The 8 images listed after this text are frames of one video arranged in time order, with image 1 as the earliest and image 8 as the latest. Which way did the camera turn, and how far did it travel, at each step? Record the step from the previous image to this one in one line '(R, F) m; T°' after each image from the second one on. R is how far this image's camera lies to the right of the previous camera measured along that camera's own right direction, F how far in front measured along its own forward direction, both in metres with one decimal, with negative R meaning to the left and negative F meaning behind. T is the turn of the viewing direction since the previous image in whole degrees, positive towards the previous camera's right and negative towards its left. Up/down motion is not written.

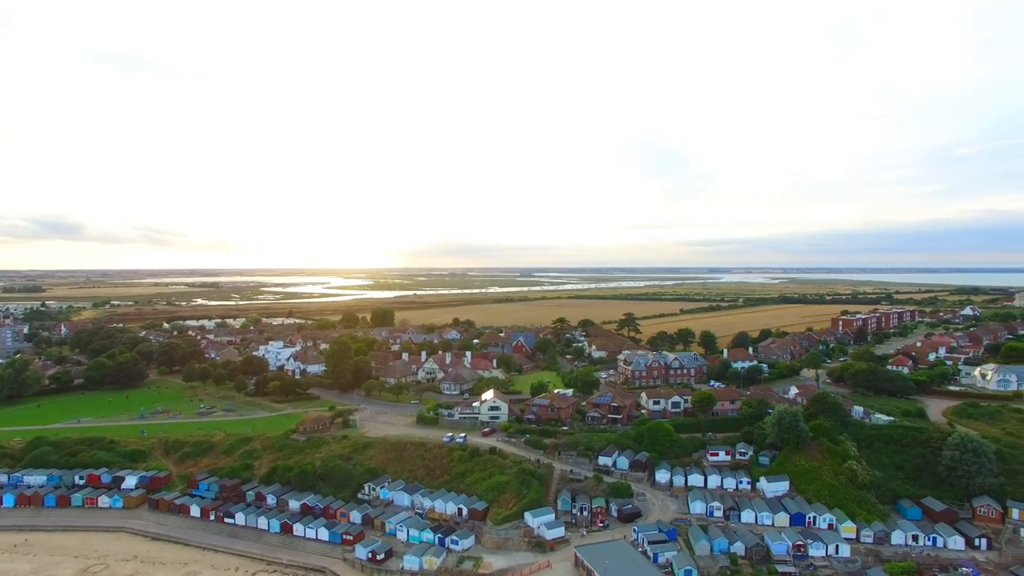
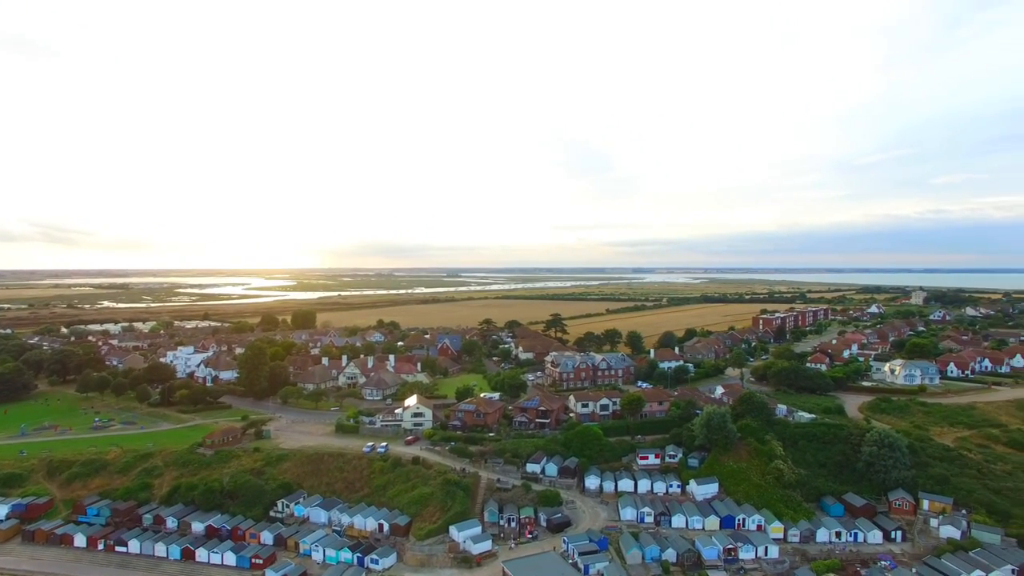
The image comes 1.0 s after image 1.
(+0.1, +1.0) m; +6°
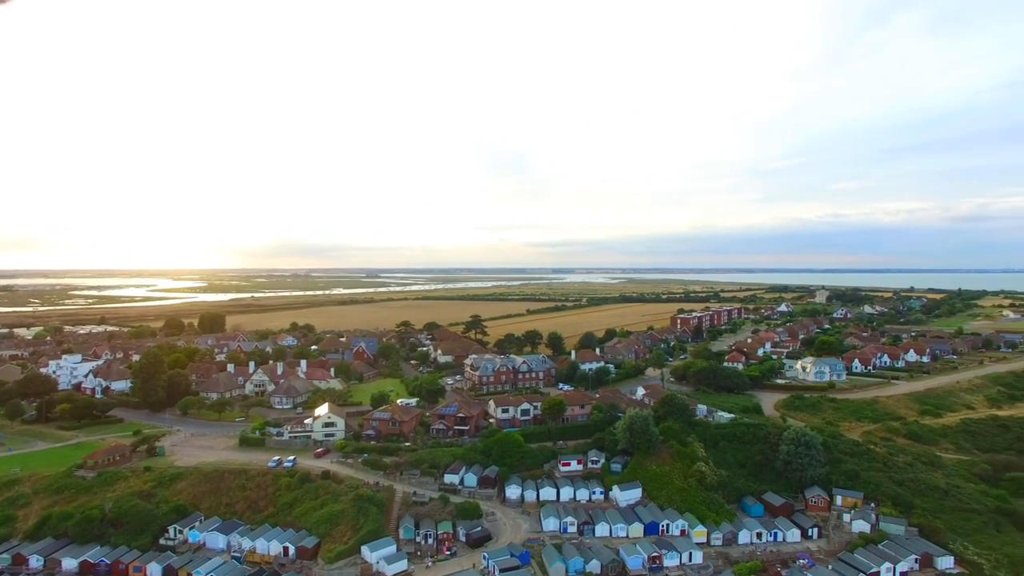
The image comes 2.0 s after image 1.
(+0.1, +1.2) m; +6°
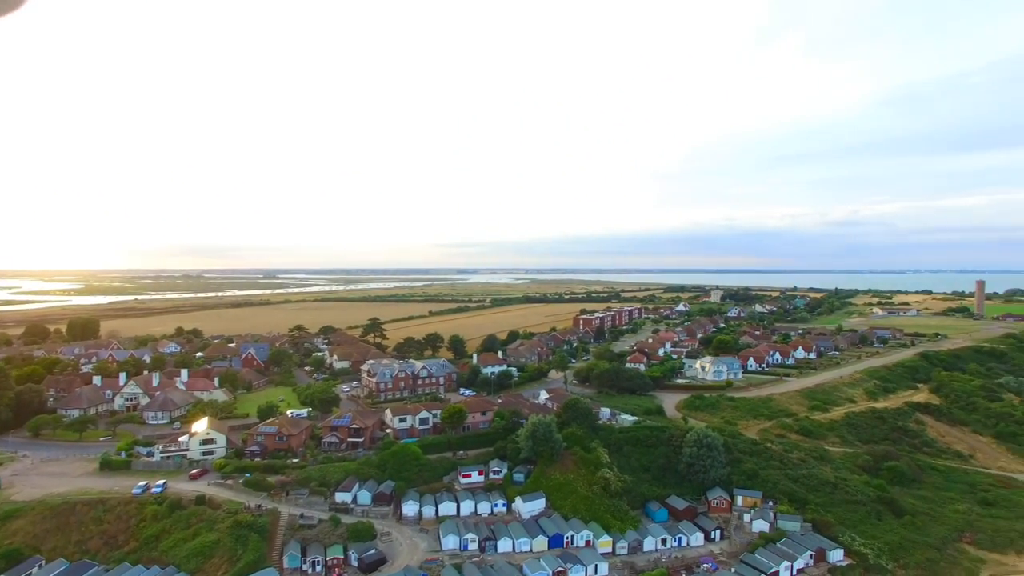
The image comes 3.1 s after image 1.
(+0.2, +1.3) m; +8°
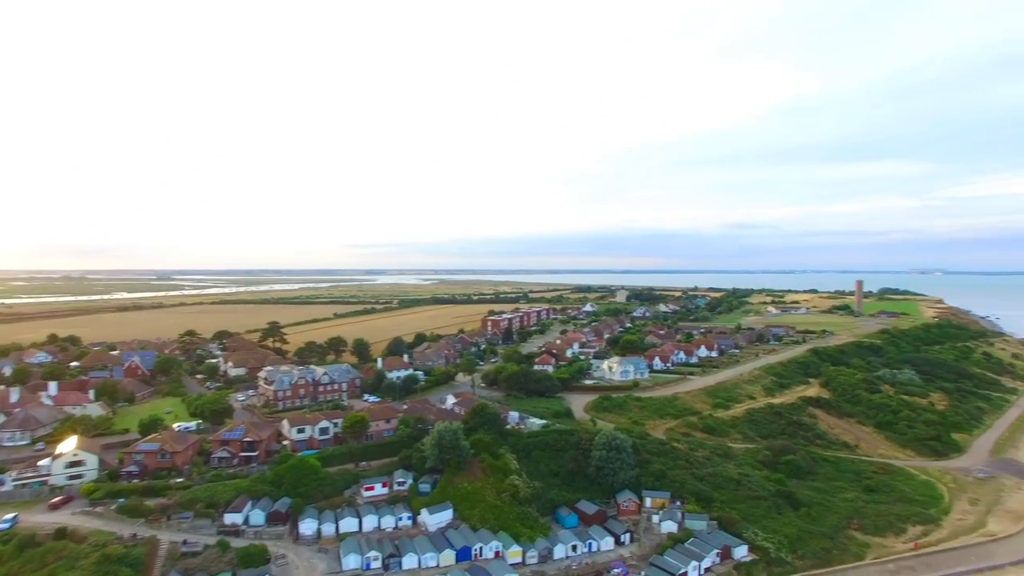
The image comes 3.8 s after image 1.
(+0.1, +0.8) m; +7°
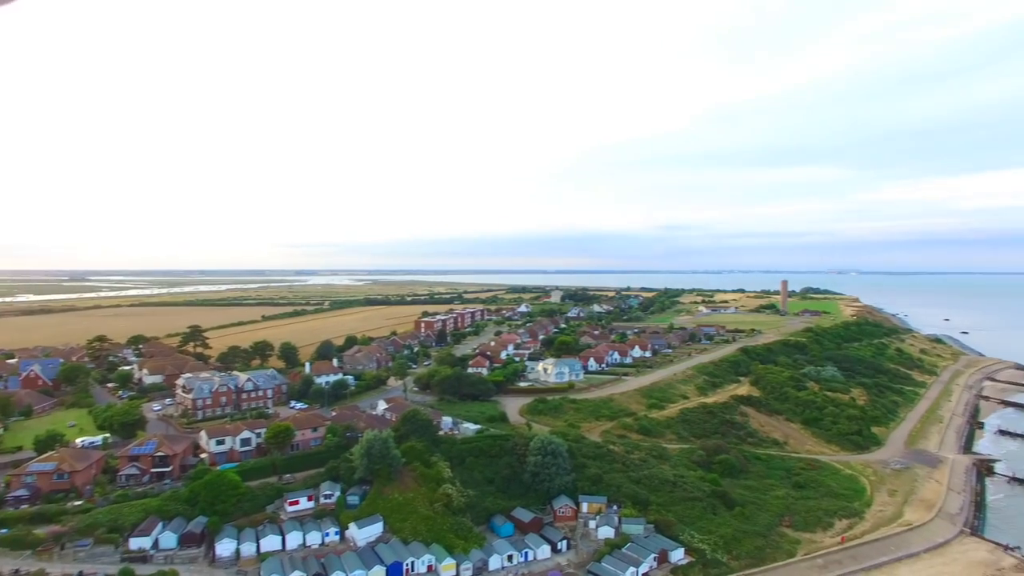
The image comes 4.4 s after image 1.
(+0.1, +0.8) m; +5°
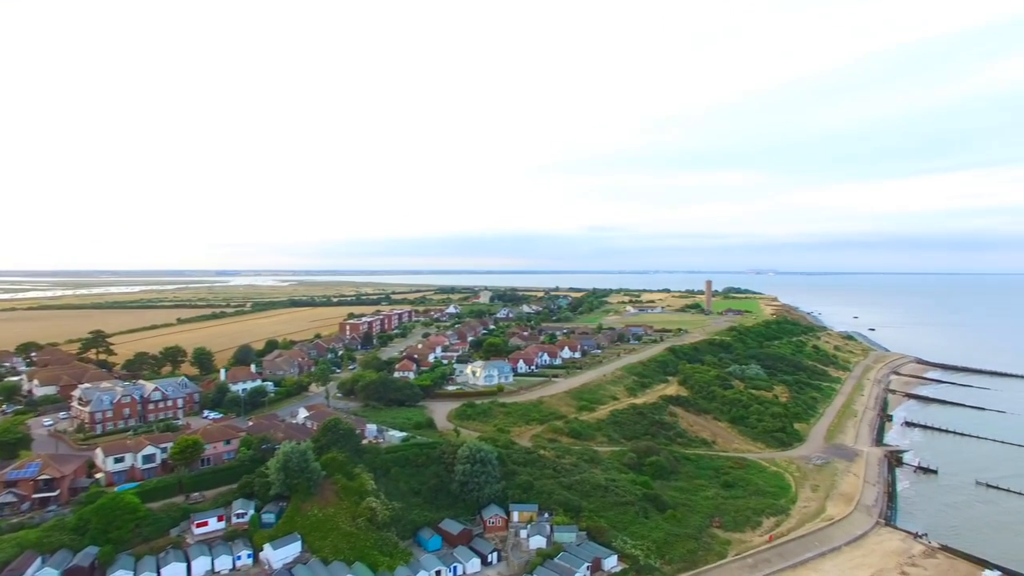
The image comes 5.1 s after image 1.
(+0.1, +1.0) m; +6°
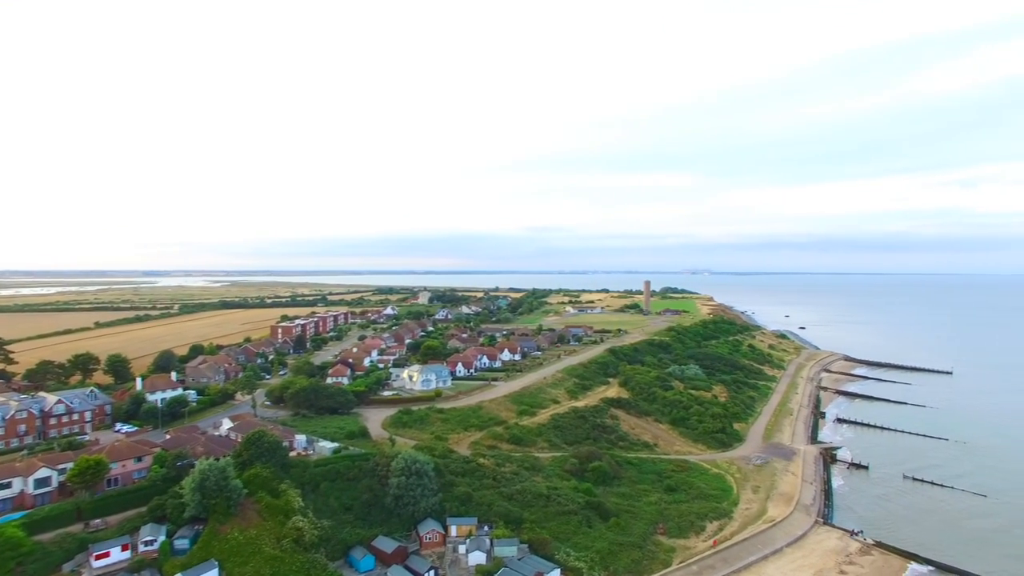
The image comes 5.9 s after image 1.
(+0.1, +1.2) m; +5°
